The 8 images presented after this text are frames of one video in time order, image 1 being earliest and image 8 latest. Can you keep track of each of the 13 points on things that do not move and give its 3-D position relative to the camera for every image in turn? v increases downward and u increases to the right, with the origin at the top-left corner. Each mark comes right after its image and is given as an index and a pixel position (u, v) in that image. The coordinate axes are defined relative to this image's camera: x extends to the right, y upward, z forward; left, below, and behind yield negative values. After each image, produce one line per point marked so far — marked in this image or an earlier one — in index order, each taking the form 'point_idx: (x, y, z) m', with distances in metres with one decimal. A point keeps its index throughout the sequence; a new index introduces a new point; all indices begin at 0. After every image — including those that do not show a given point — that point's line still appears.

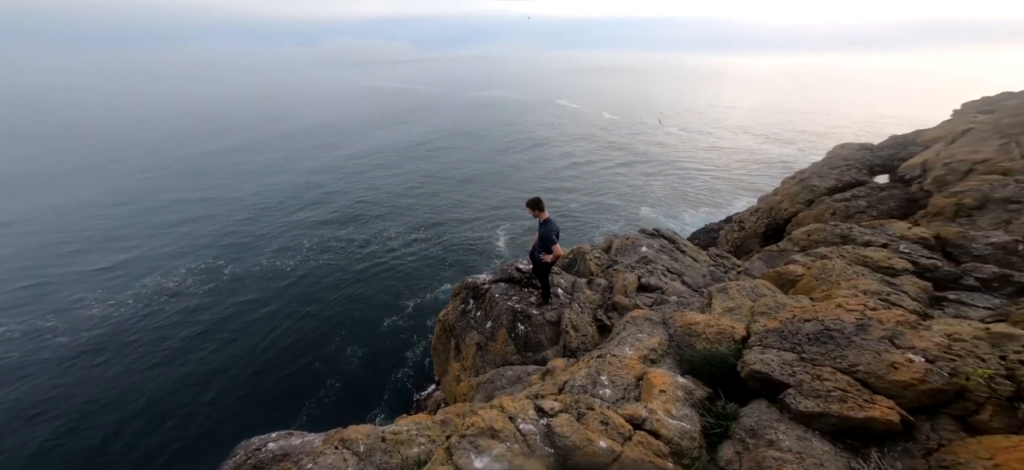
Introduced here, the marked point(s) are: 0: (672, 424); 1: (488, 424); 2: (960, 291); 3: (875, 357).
0: (+4.3, -5.0, +11.4) m
1: (-1.0, -5.2, +12.1) m
2: (+16.2, -2.0, +15.2) m
3: (+9.6, -3.1, +11.0) m
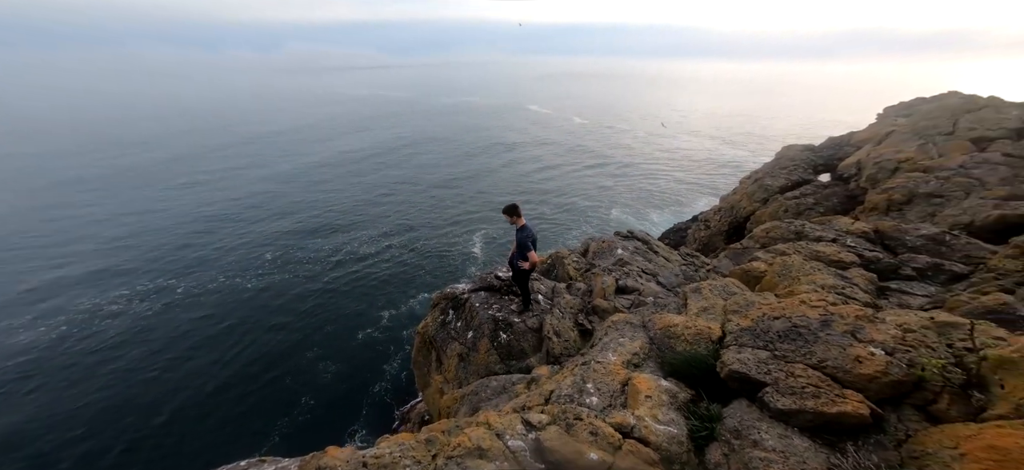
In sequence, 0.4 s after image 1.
0: (+4.1, -5.4, +11.7) m
1: (-1.2, -5.8, +11.9) m
2: (+15.5, -1.8, +16.5) m
3: (+9.3, -3.2, +11.7) m
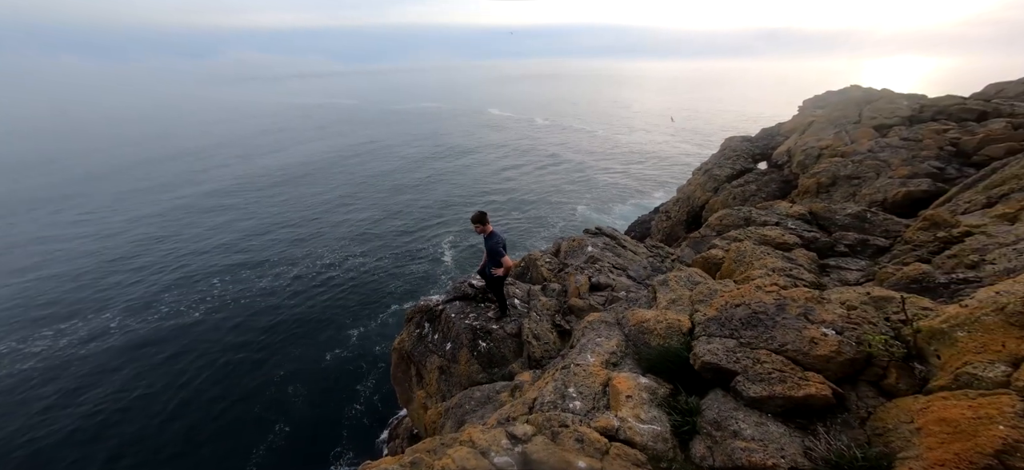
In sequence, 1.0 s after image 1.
0: (+3.8, -5.6, +12.1) m
1: (-1.4, -6.4, +11.6) m
2: (+14.2, -1.1, +18.1) m
3: (+8.8, -3.0, +12.6) m
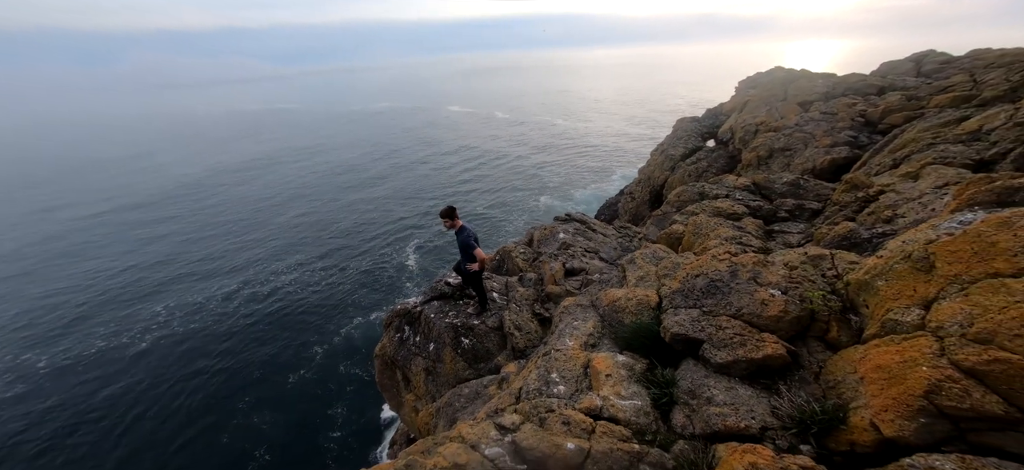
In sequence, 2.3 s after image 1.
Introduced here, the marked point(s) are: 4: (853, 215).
0: (+3.6, -5.3, +12.9) m
1: (-1.5, -6.6, +11.9) m
2: (+12.8, +0.2, +19.9) m
3: (+8.3, -2.3, +13.9) m
4: (+14.6, +0.7, +17.8) m
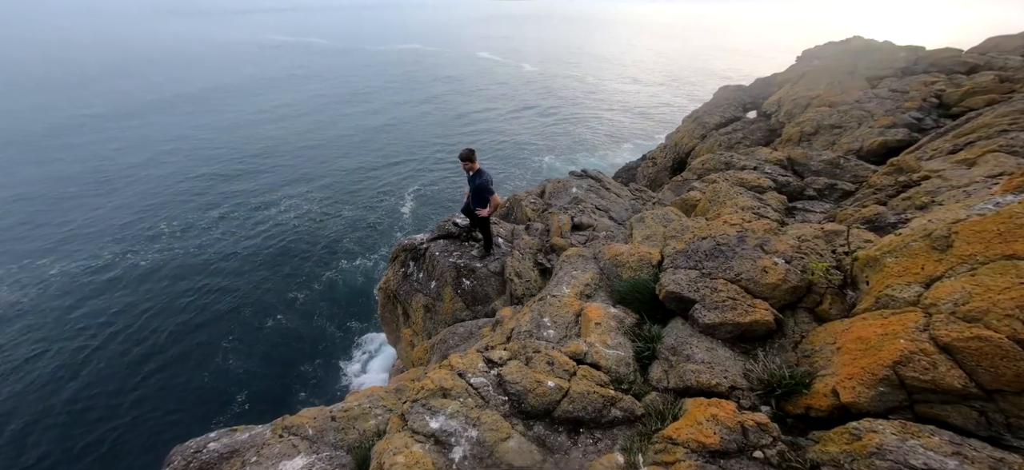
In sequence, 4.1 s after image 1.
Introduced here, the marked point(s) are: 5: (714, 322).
0: (+3.0, -3.8, +13.3) m
1: (-2.3, -4.5, +12.9) m
2: (+13.4, +1.2, +18.9) m
3: (+8.0, -1.2, +13.6) m
4: (+15.0, +1.4, +16.7) m
5: (+5.9, -2.8, +12.8) m
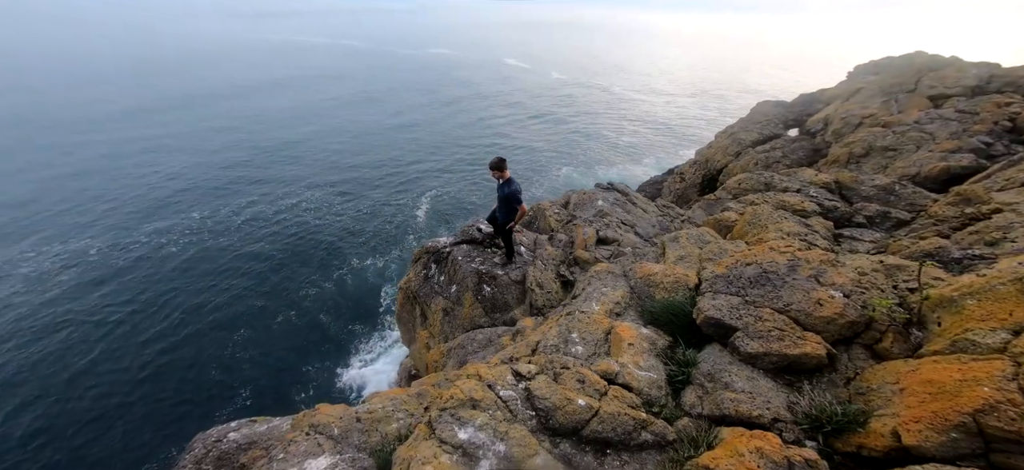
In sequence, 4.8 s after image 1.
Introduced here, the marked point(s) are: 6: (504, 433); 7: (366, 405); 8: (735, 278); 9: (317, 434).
0: (+4.0, -4.3, +12.9) m
1: (-1.3, -4.8, +12.7) m
2: (+14.9, +0.1, +18.1) m
3: (+9.2, -2.0, +13.1) m
4: (+16.4, +0.2, +15.8) m
5: (+7.0, -3.5, +12.4) m
6: (-0.2, -5.4, +11.3) m
7: (-5.0, -6.0, +14.6) m
8: (+7.9, -1.7, +14.9) m
9: (-6.2, -6.4, +13.5) m
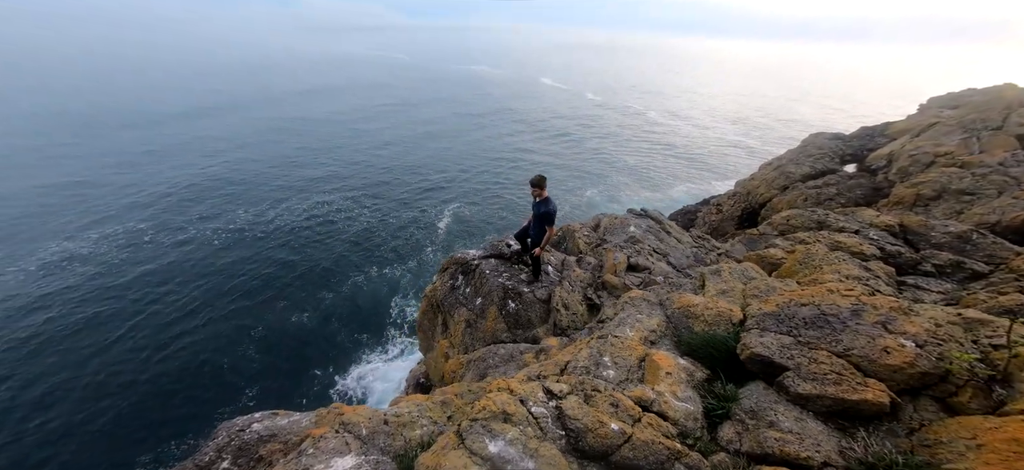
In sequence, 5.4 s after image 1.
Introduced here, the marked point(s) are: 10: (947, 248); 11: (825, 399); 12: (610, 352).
0: (+5.1, -5.1, +12.5) m
1: (-0.3, -5.2, +12.7) m
2: (+16.6, -1.7, +17.1) m
3: (+10.4, -3.1, +12.4) m
4: (+17.9, -1.6, +14.7) m
5: (+8.0, -4.4, +11.8) m
6: (+0.7, -5.7, +11.2) m
7: (-3.9, -6.2, +14.8) m
8: (+9.3, -2.8, +14.3) m
9: (-5.2, -6.5, +13.7) m
10: (+18.8, -0.4, +18.4) m
11: (+8.3, -4.3, +11.2) m
12: (+3.8, -4.3, +15.4) m
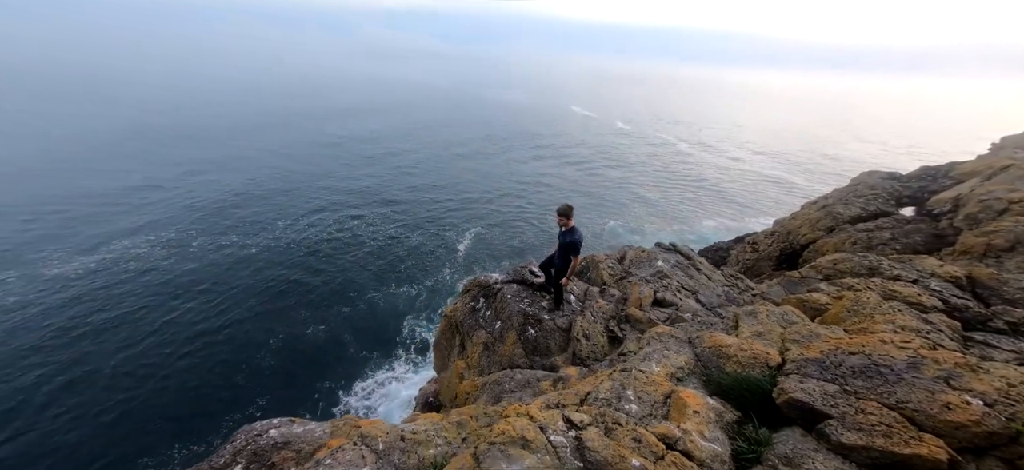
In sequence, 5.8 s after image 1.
0: (+5.5, -5.8, +11.5) m
1: (+0.2, -5.6, +12.1) m
2: (+17.5, -3.4, +15.5) m
3: (+10.9, -4.2, +11.1) m
4: (+18.6, -3.2, +13.0) m
5: (+8.4, -5.2, +10.6) m
6: (+1.0, -6.1, +10.4) m
7: (-3.4, -6.4, +14.3) m
8: (+10.0, -3.9, +13.1) m
9: (-4.7, -6.6, +13.4) m
10: (+19.9, -2.4, +16.6) m
11: (+8.7, -5.1, +10.0) m
12: (+4.5, -5.1, +14.5) m
